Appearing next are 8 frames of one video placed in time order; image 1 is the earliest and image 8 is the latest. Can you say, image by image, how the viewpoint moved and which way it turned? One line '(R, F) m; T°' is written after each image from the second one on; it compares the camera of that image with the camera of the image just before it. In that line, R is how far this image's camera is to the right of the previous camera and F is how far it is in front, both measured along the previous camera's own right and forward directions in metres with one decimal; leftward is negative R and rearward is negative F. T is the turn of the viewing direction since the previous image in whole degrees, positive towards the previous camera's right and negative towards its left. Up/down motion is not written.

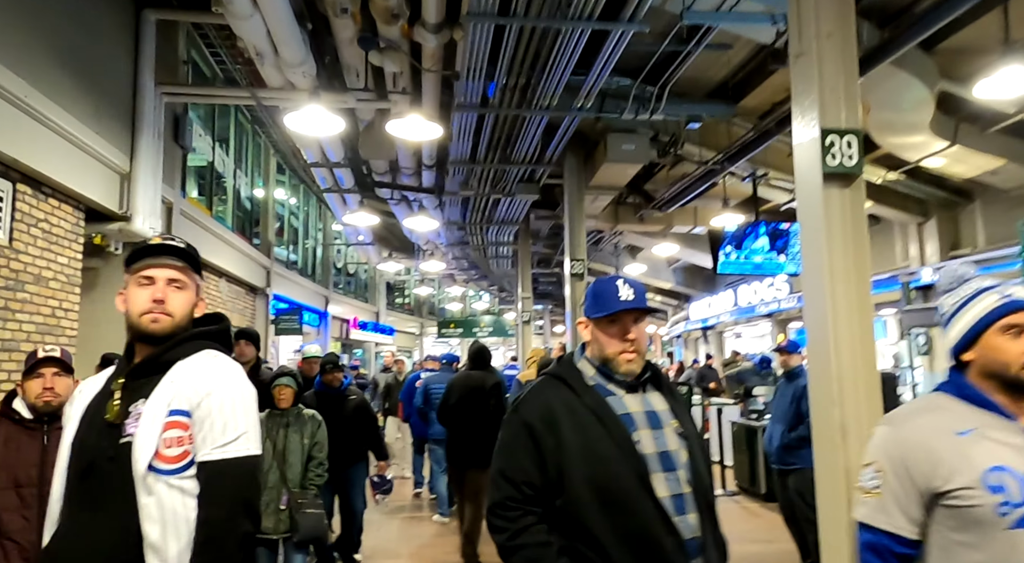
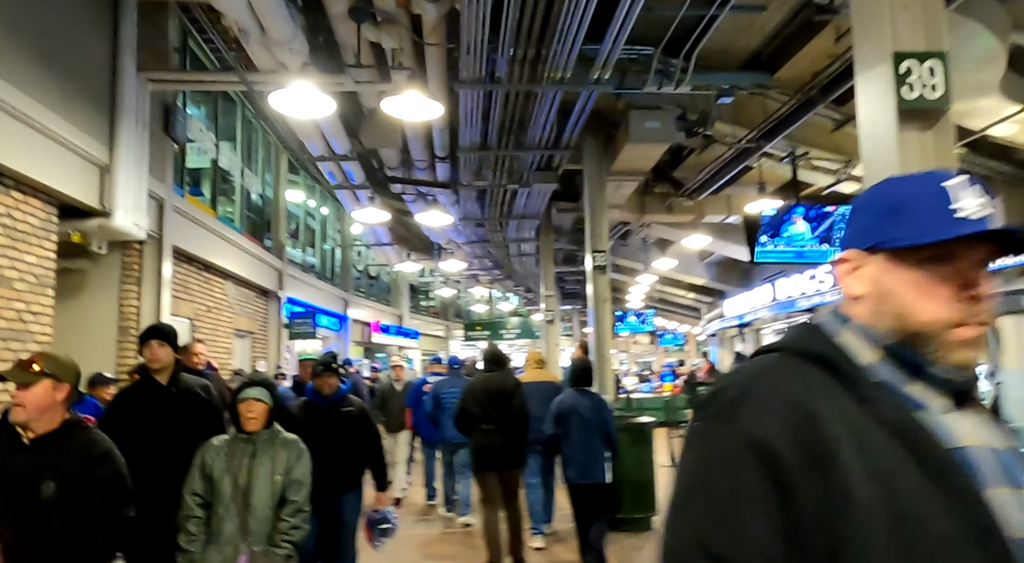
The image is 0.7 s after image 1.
(+0.2, +0.7) m; -2°
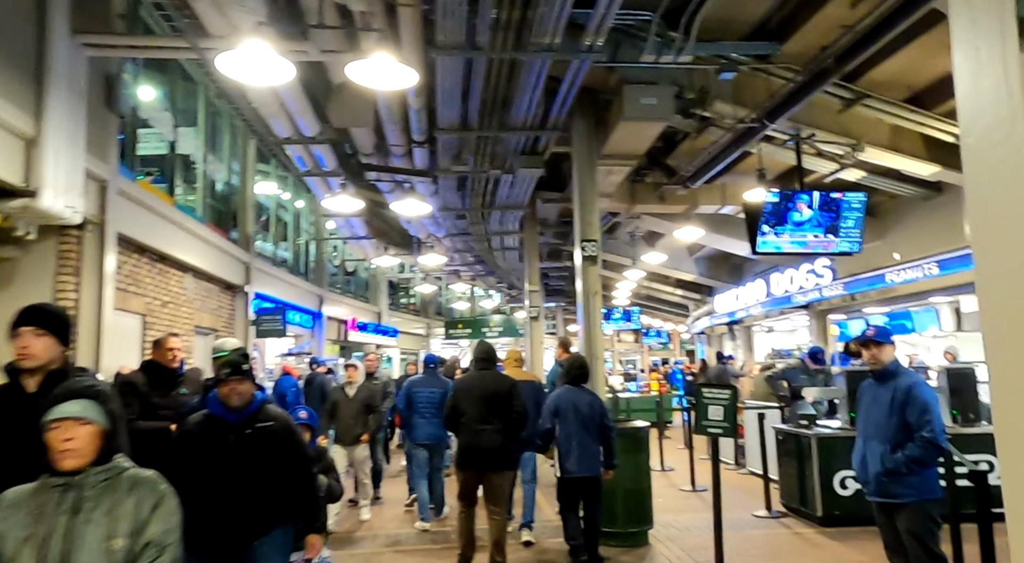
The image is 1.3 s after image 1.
(0.0, +0.7) m; +1°
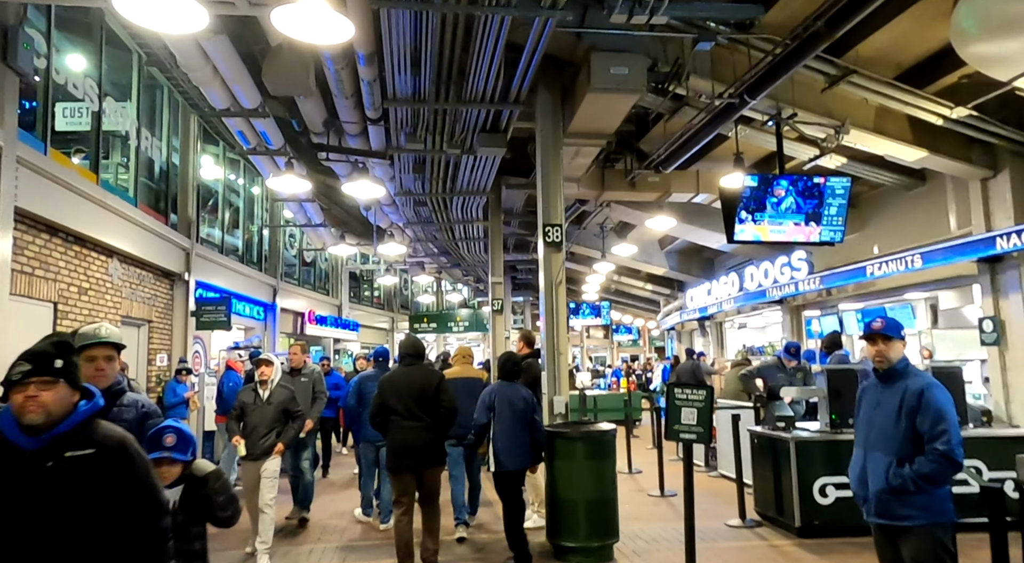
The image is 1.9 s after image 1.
(+0.1, +0.7) m; +2°
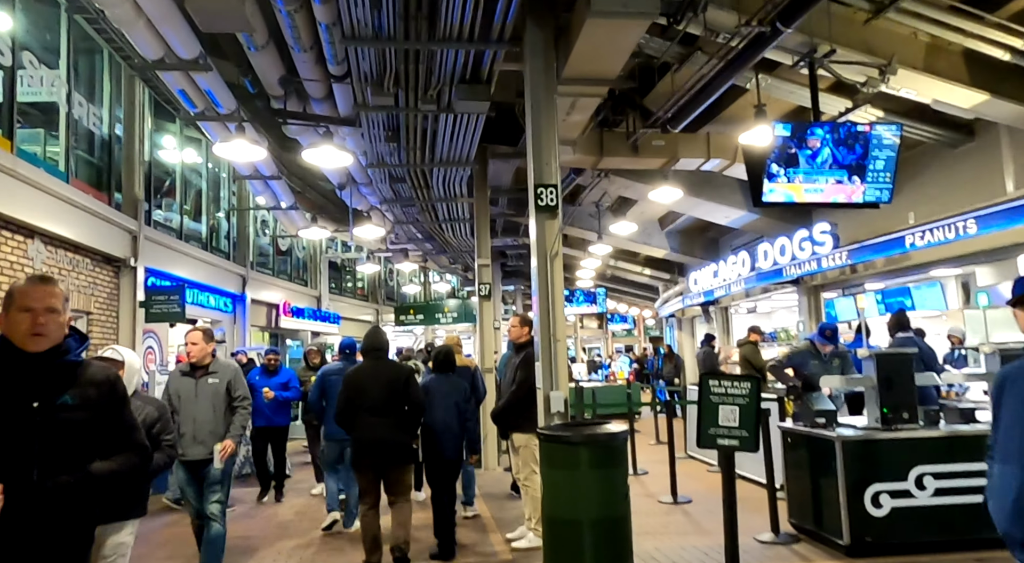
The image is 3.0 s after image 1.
(0.0, +1.1) m; +1°
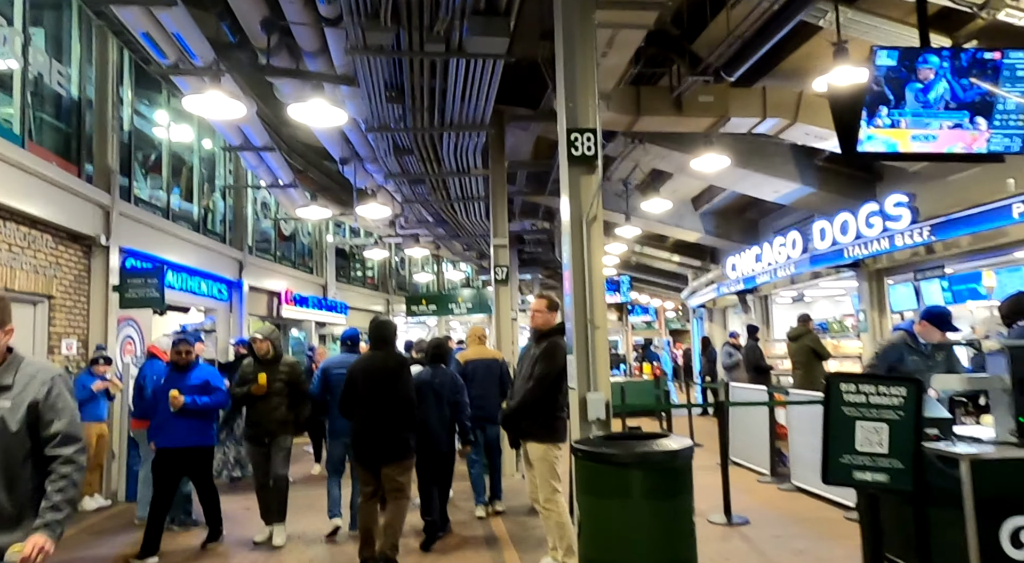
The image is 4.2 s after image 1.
(-0.1, +1.2) m; -1°
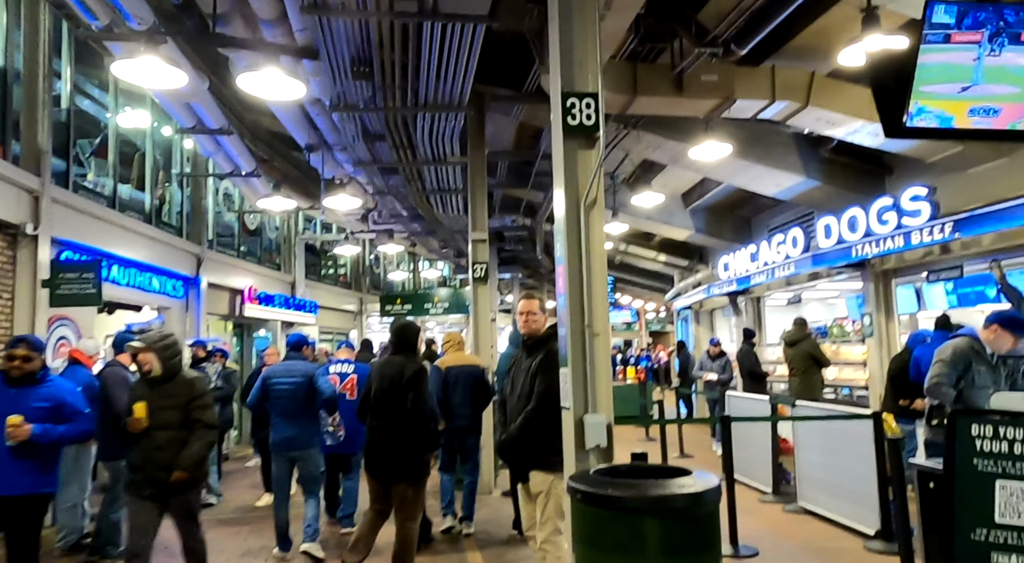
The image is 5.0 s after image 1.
(0.0, +0.8) m; +2°
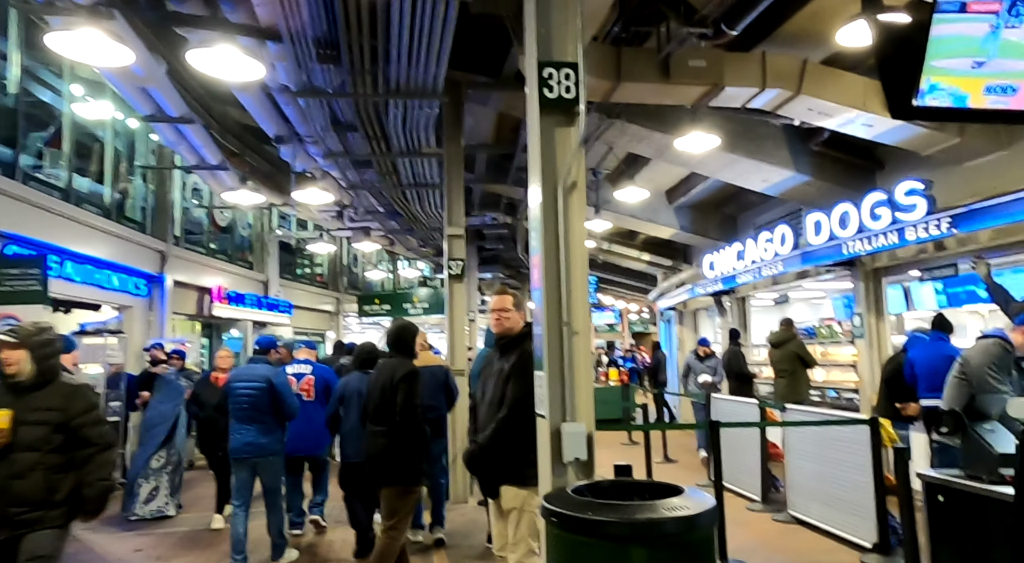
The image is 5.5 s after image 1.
(+0.1, +0.4) m; +1°
